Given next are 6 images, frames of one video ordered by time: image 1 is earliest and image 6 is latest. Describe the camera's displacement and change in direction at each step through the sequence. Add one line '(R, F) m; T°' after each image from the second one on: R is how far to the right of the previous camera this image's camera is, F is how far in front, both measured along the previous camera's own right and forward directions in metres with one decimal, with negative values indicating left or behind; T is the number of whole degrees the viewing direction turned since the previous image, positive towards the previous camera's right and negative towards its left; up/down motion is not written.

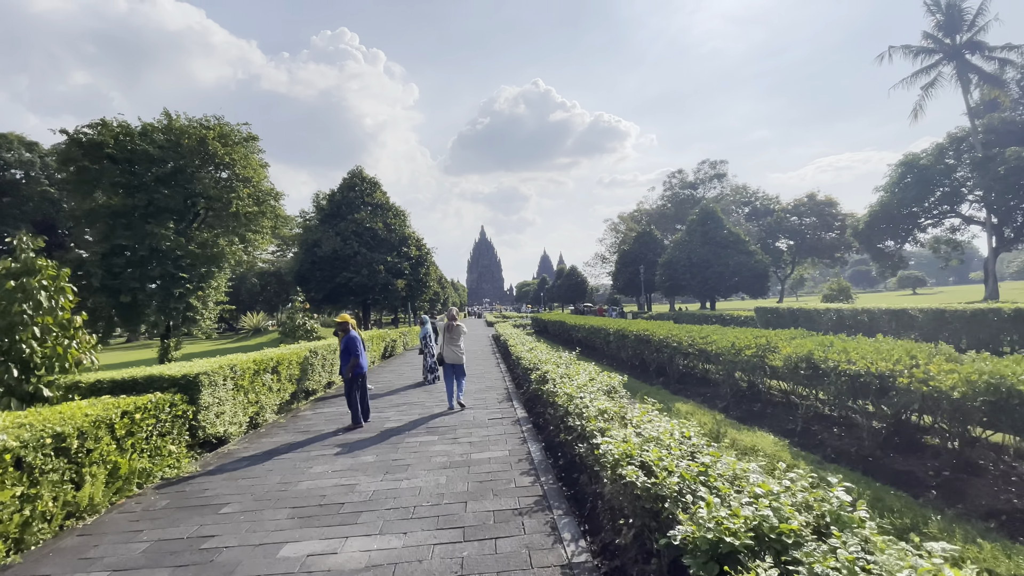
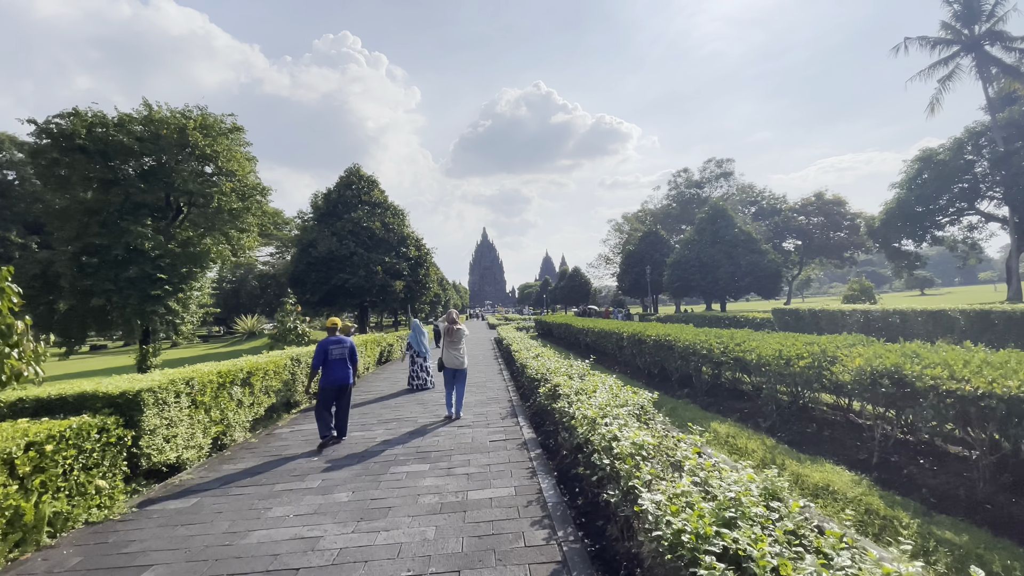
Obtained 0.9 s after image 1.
(0.0, +1.1) m; 0°
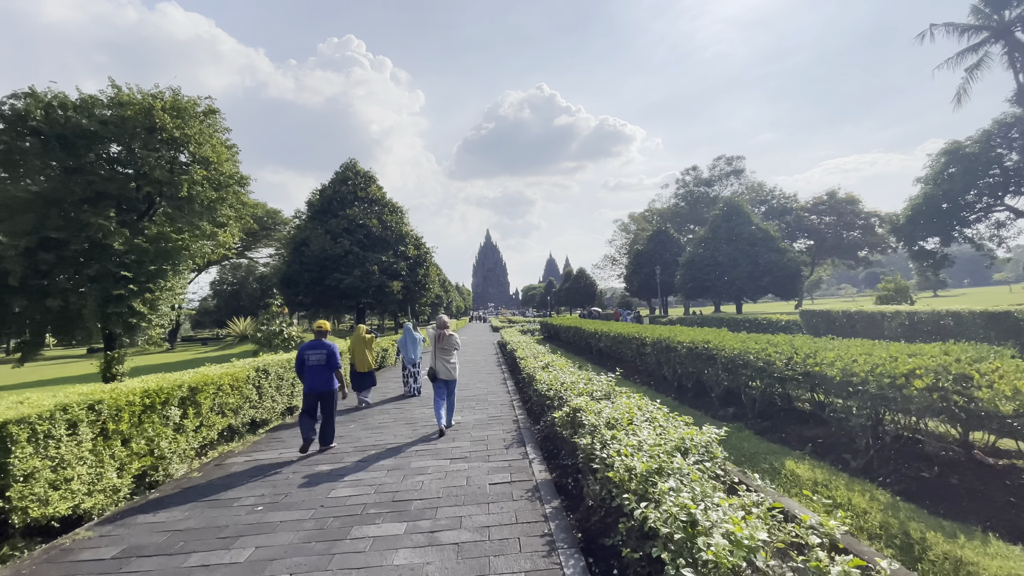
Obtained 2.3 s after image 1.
(0.0, +1.5) m; 0°
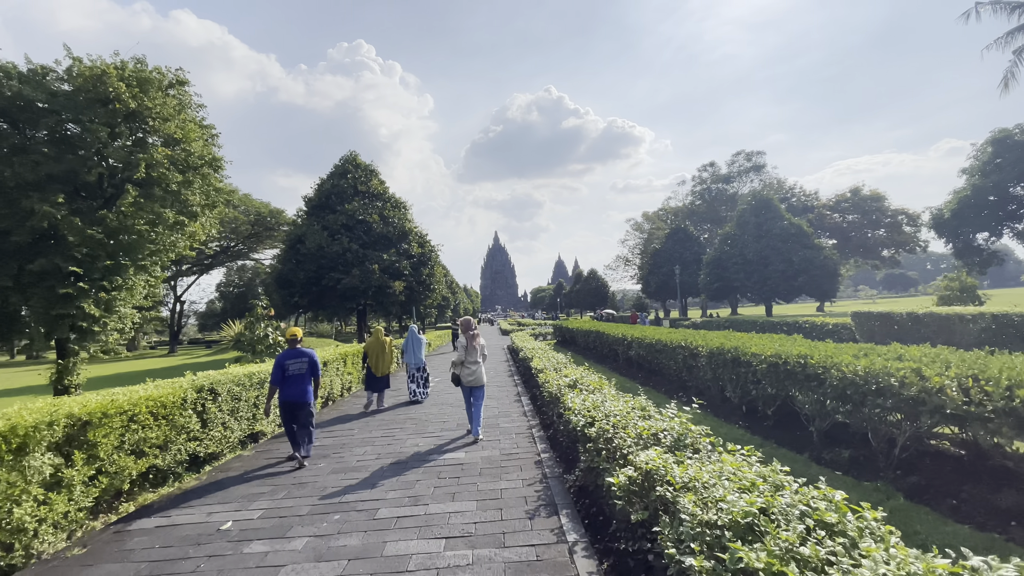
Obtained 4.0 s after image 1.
(-0.2, +2.0) m; -1°
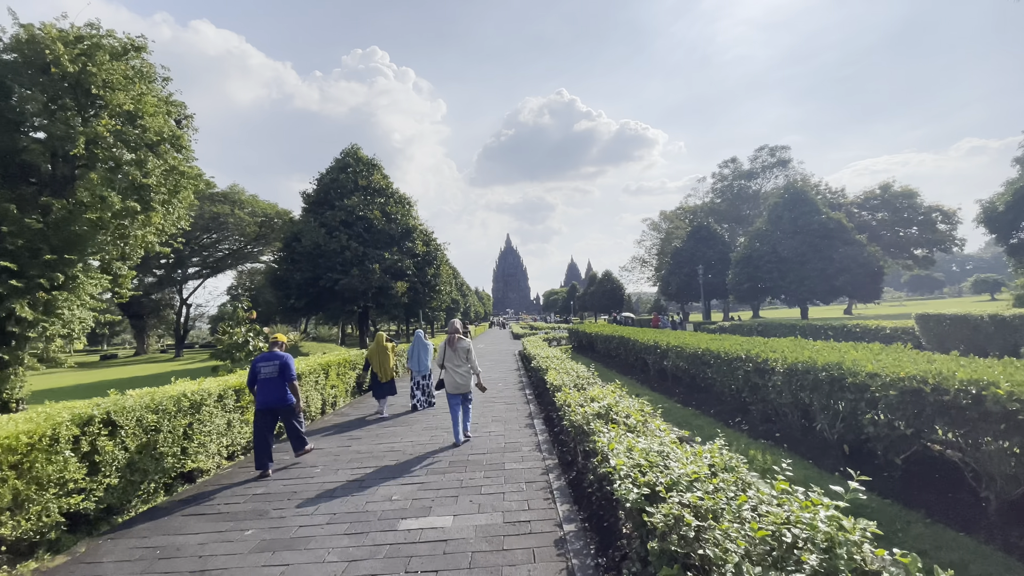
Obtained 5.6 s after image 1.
(0.0, +1.9) m; -1°
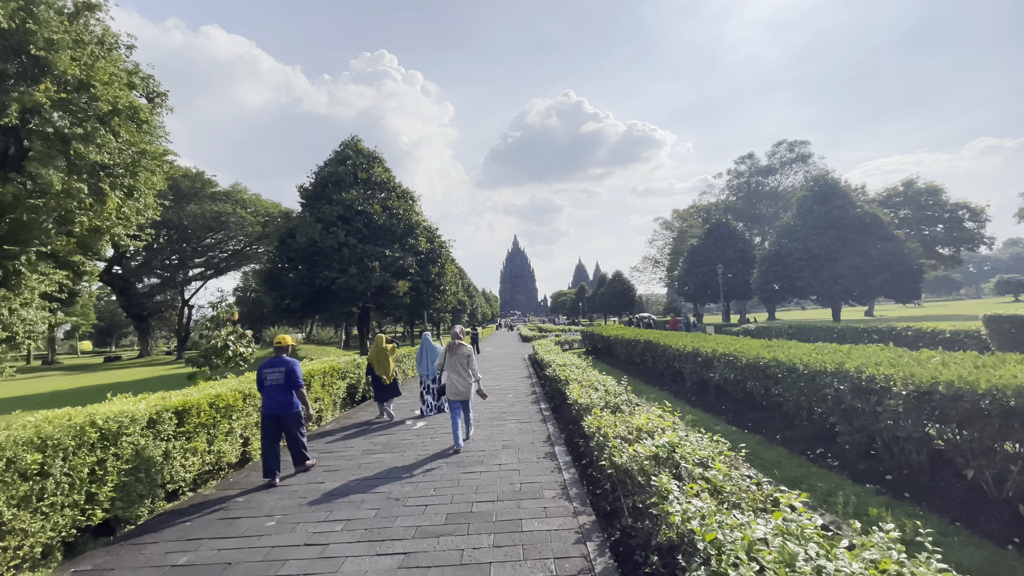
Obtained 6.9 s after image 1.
(-0.1, +1.5) m; -1°
